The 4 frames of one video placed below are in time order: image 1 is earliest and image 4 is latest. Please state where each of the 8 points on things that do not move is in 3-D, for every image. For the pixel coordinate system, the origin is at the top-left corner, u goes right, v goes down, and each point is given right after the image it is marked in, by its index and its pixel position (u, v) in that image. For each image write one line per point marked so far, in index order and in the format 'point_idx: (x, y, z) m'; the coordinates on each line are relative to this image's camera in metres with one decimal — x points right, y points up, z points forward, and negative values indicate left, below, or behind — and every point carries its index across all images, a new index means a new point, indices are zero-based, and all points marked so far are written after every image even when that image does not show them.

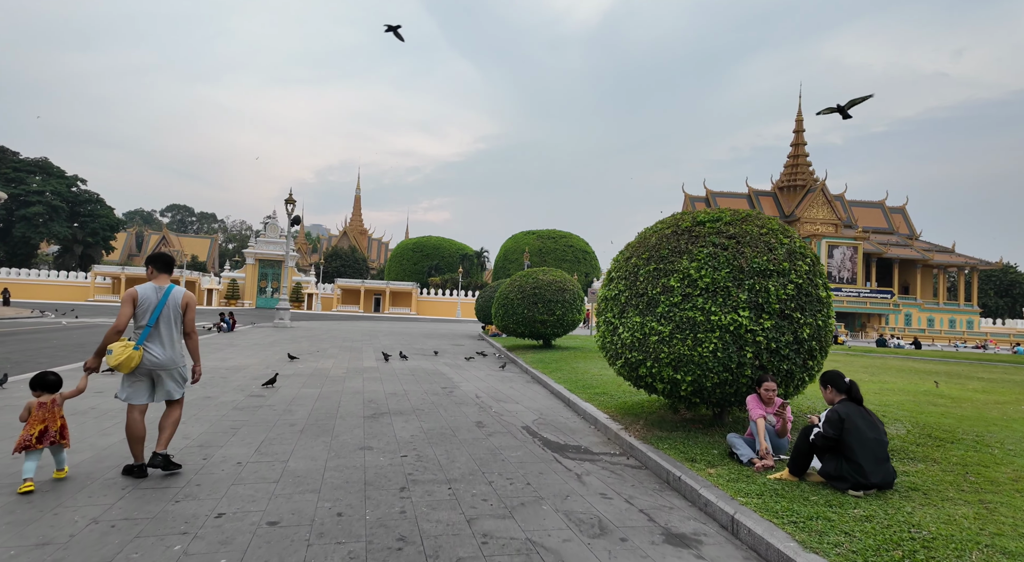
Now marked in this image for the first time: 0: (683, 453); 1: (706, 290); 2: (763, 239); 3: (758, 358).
0: (+1.4, -1.5, +4.7) m
1: (+1.7, -0.1, +4.9) m
2: (+2.3, +0.4, +5.1) m
3: (+2.1, -0.7, +4.8) m
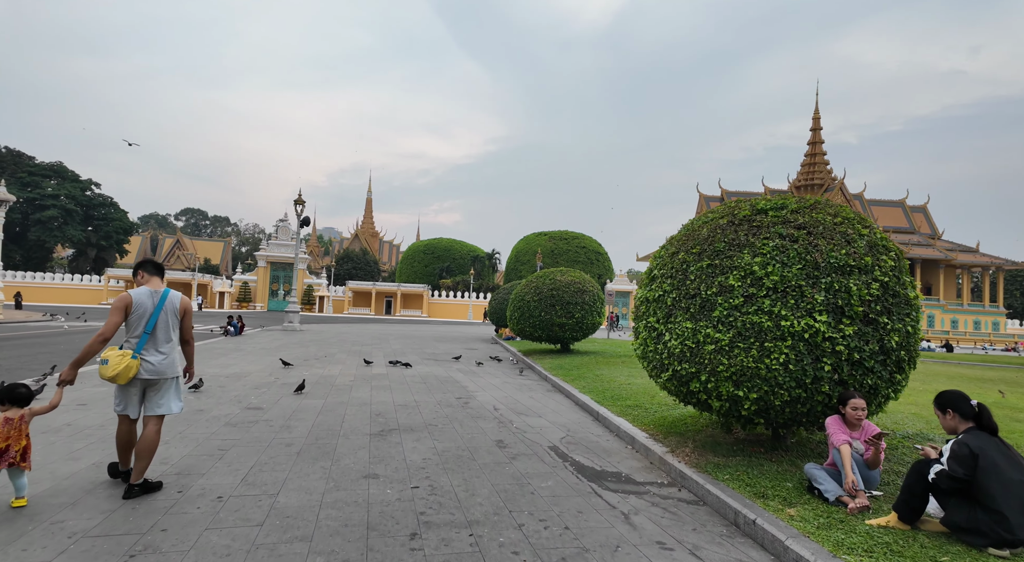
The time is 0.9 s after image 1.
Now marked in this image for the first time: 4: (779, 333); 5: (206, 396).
0: (+1.7, -1.4, +3.9) m
1: (+1.9, -0.1, +4.1) m
2: (+2.5, +0.4, +4.3) m
3: (+2.3, -0.6, +4.0) m
4: (+1.9, -0.4, +4.0) m
5: (-4.2, -1.6, +7.7) m
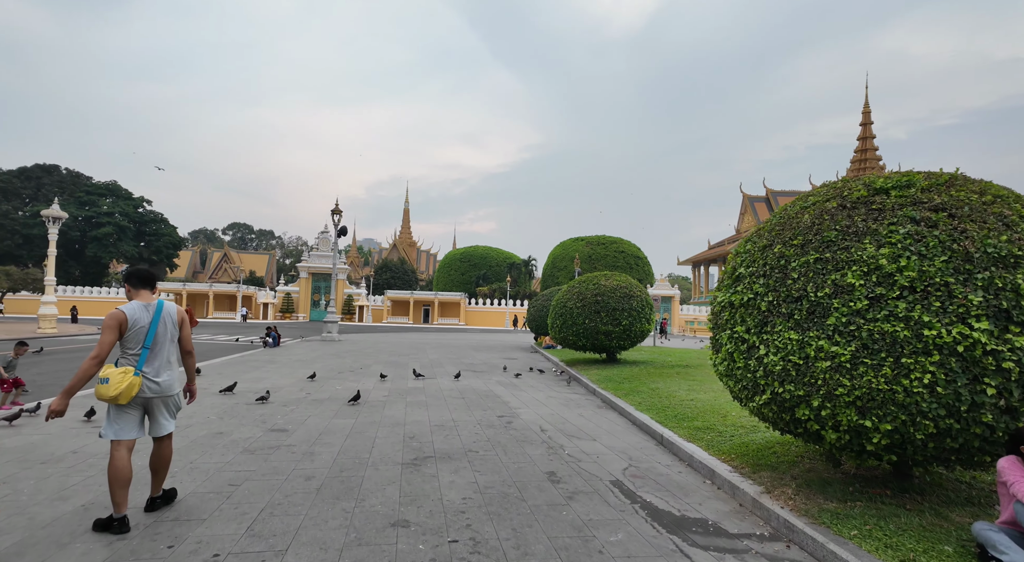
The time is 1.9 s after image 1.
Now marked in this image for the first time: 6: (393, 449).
0: (+2.0, -1.4, +2.9) m
1: (+2.3, 0.0, +3.2) m
2: (+2.8, +0.4, +3.3) m
3: (+2.7, -0.6, +3.0) m
4: (+2.3, -0.4, +3.1) m
5: (-3.6, -1.7, +7.1) m
6: (-1.2, -1.7, +5.6) m
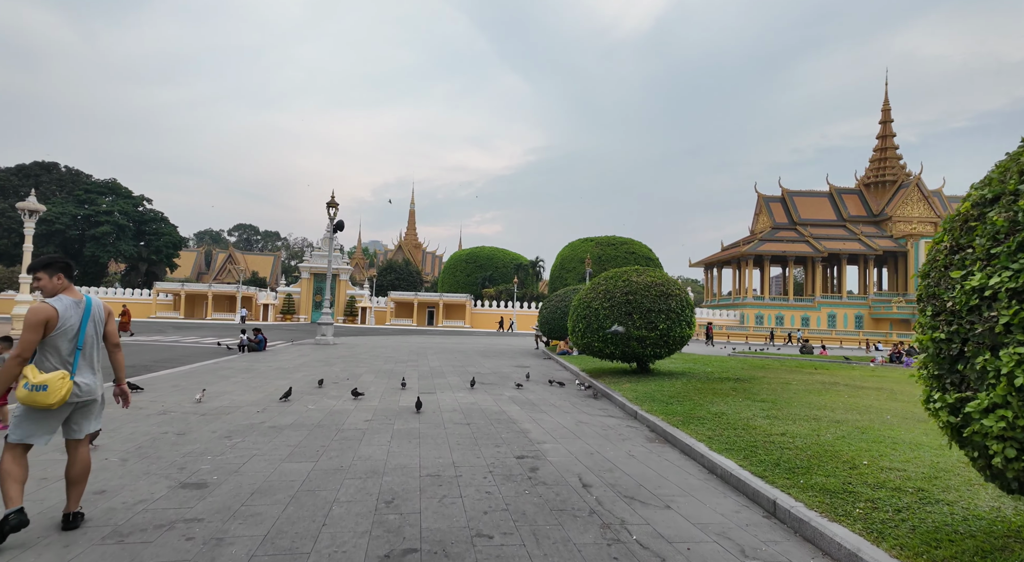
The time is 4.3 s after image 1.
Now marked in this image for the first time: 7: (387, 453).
0: (+2.2, -1.3, +0.8) m
1: (+2.5, +0.1, +1.1) m
2: (+3.0, +0.5, +1.2) m
3: (+2.9, -0.5, +0.9) m
4: (+2.5, -0.2, +0.9) m
5: (-3.4, -1.6, +5.0) m
6: (-1.0, -1.5, +3.5) m
7: (-1.2, -1.7, +5.4) m
